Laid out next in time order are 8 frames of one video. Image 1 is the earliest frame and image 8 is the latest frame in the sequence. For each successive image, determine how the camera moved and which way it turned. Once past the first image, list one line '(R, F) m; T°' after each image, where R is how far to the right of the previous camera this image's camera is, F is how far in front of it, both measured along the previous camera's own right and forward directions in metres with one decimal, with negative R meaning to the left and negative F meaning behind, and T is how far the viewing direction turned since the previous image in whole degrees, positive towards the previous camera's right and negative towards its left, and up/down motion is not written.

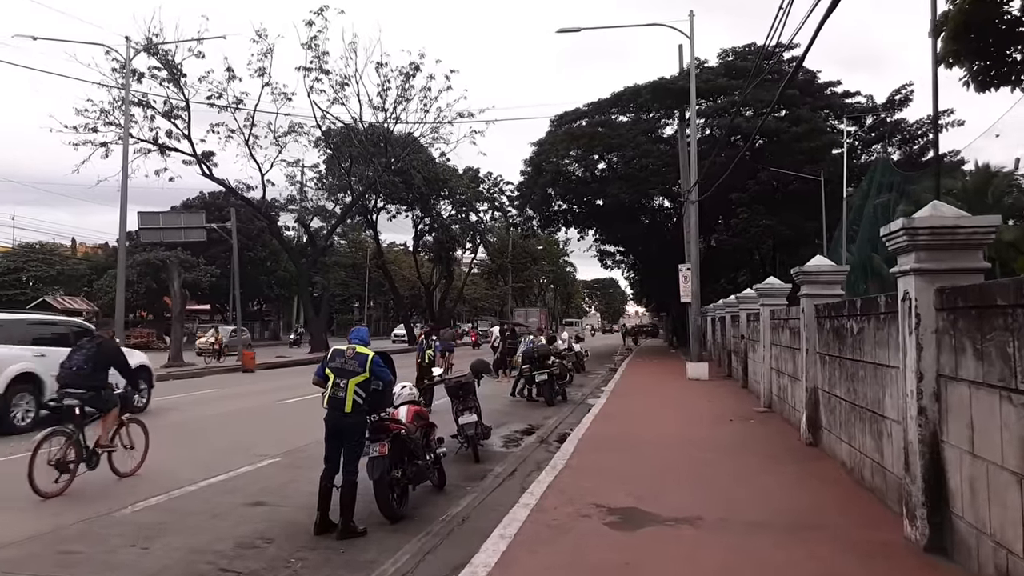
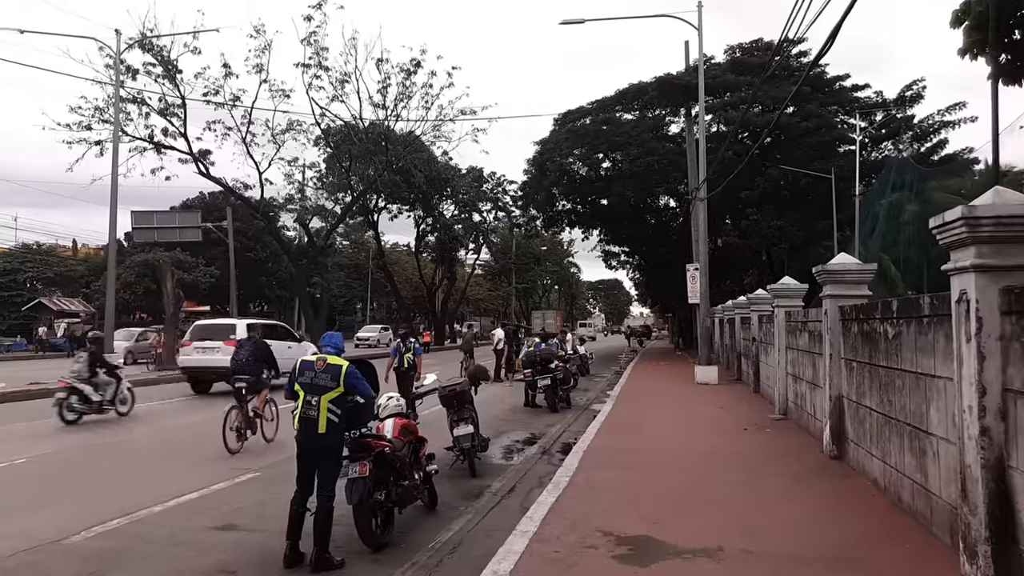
(+0.1, +0.7) m; 0°
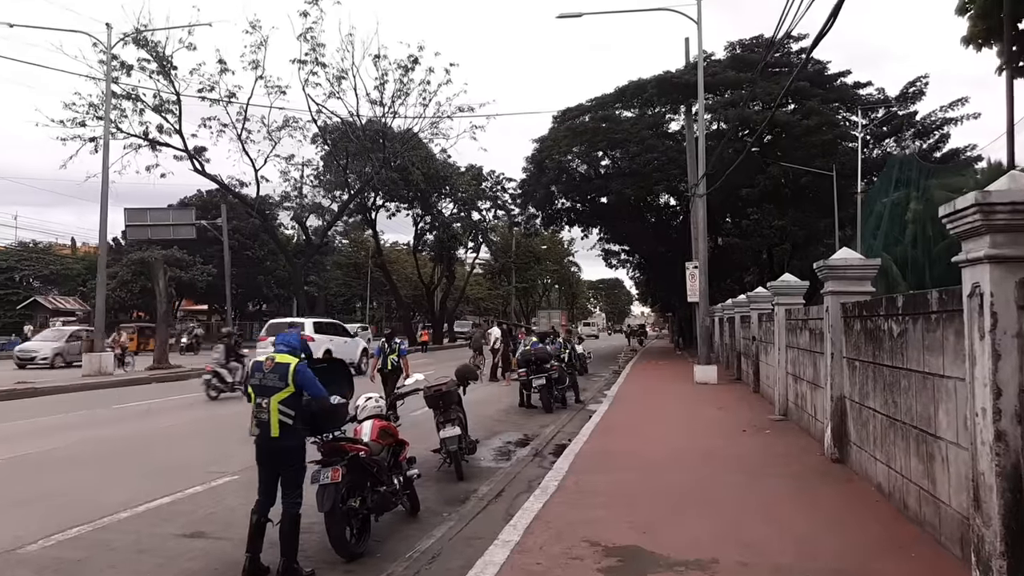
(+0.1, +0.3) m; 0°
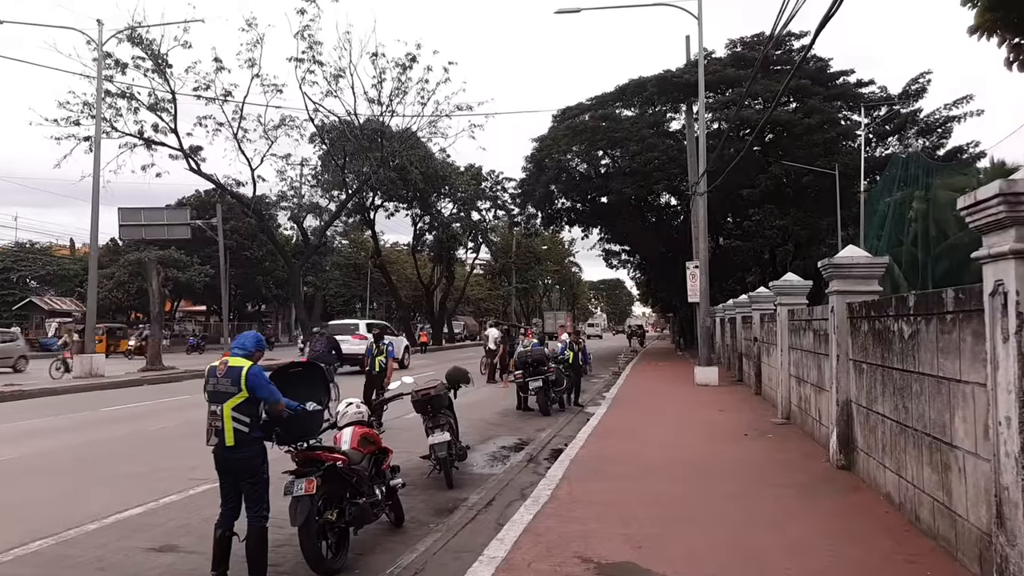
(+0.1, +0.3) m; 0°
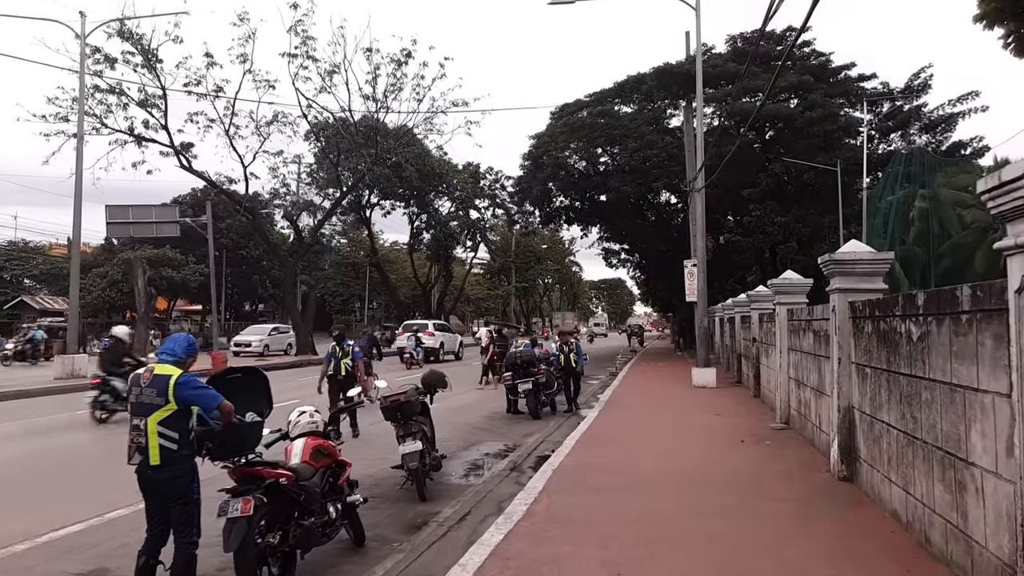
(+0.2, +0.5) m; 0°
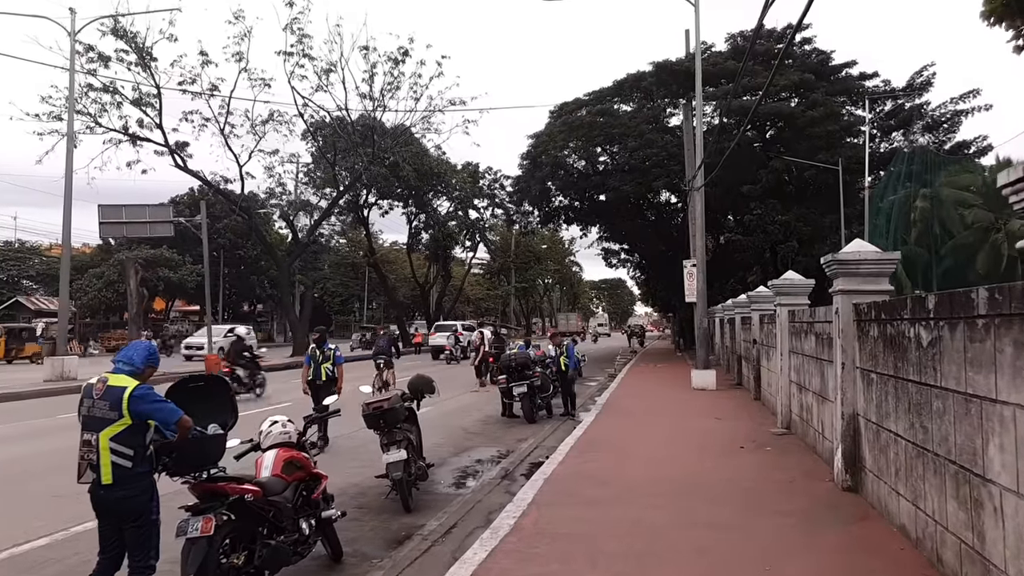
(+0.1, +0.3) m; 0°
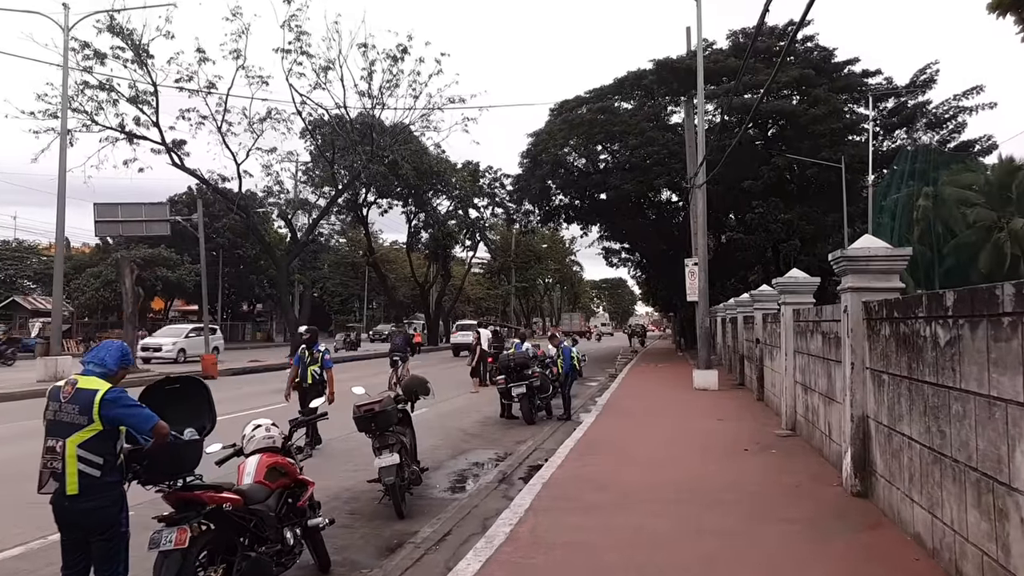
(0.0, +0.2) m; 0°
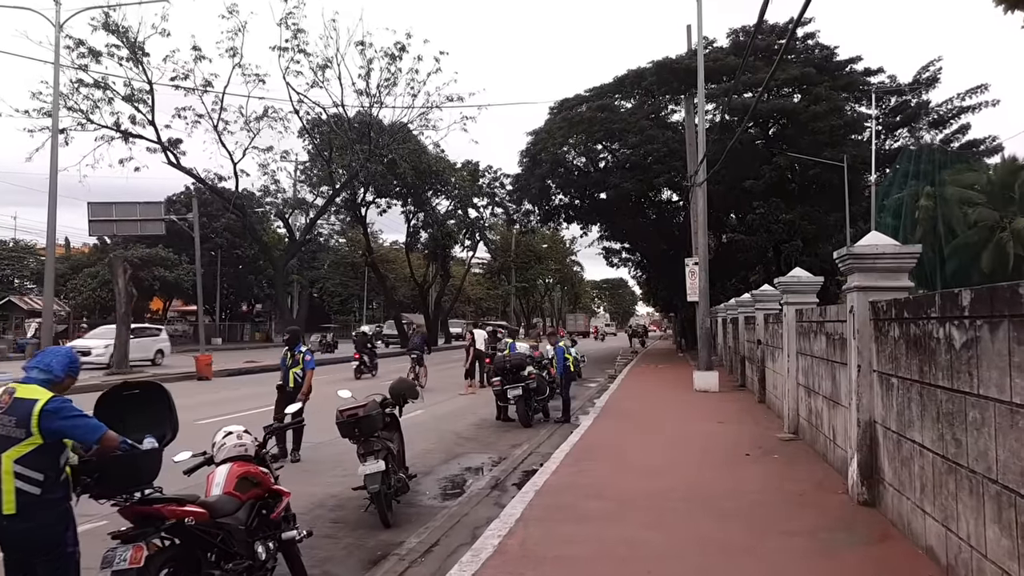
(+0.1, +0.3) m; 0°
